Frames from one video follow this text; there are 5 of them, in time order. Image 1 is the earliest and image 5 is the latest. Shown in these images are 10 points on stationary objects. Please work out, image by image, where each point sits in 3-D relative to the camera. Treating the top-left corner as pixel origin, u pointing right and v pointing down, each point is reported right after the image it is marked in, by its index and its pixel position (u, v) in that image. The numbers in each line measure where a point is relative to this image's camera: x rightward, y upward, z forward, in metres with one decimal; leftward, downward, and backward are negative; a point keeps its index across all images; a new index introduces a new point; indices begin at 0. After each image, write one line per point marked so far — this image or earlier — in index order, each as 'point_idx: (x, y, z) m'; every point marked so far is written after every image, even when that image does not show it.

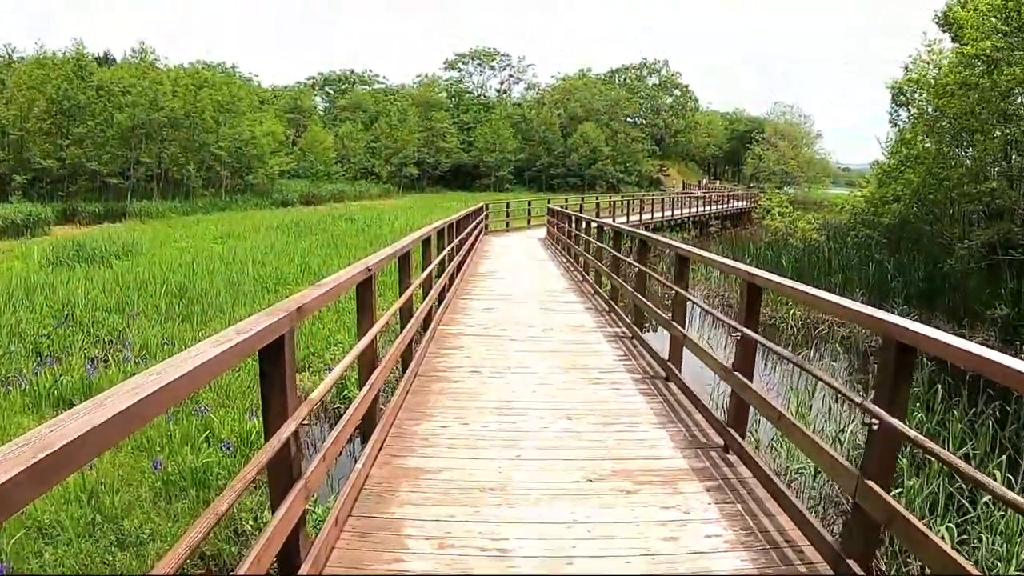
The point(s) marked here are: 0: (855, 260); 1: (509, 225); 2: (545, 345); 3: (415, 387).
0: (+6.7, +0.6, +12.6) m
1: (-0.1, +1.7, +17.8) m
2: (+0.2, -0.4, +4.7) m
3: (-0.6, -0.6, +3.7) m
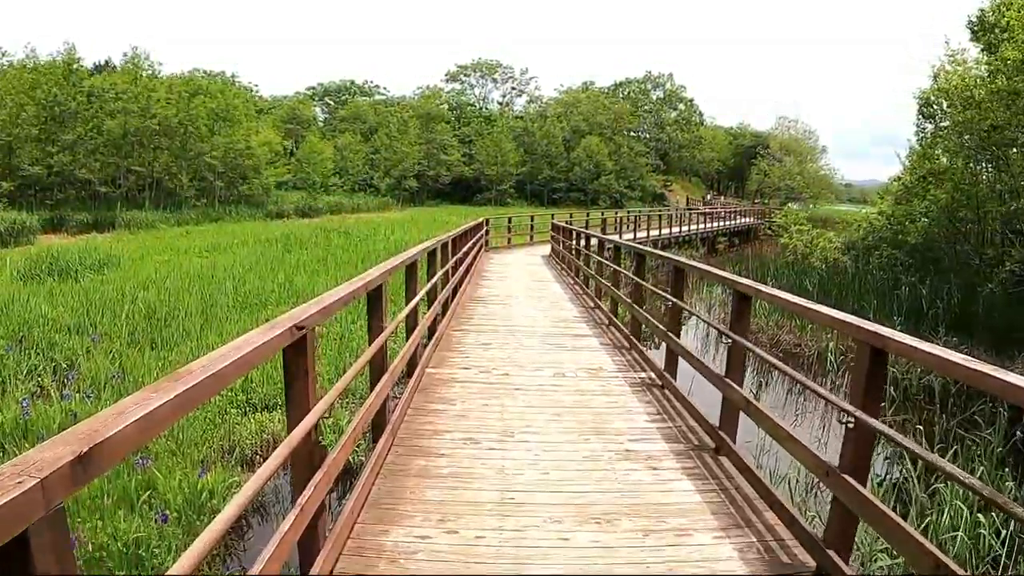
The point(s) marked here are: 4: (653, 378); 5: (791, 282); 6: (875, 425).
0: (+6.7, +0.1, +11.7) m
1: (0.0, +1.3, +17.0) m
2: (+0.3, -0.6, +3.7) m
3: (-0.5, -0.8, +2.8) m
4: (+0.9, -0.6, +4.2) m
5: (+5.2, +0.1, +12.1) m
6: (+1.1, -0.4, +1.9) m
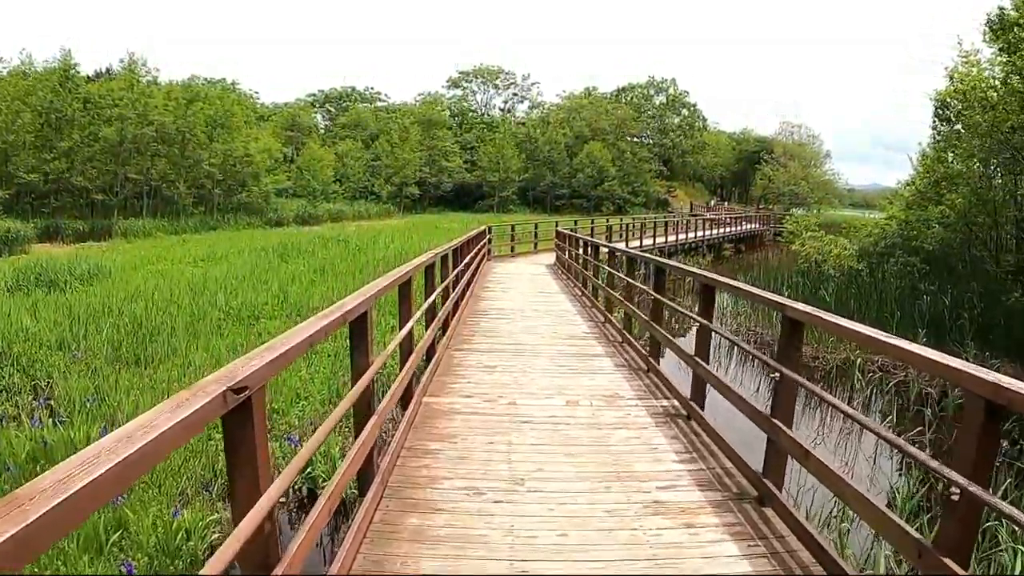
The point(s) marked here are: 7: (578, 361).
0: (+6.8, 0.0, +11.3) m
1: (+0.1, +1.0, +16.5) m
2: (+0.3, -0.7, +3.3) m
3: (-0.5, -0.9, +2.3) m
4: (+0.9, -0.7, +3.7) m
5: (+5.3, -0.1, +11.6) m
6: (+1.1, -0.5, +1.5) m
7: (+0.5, -0.5, +4.8) m
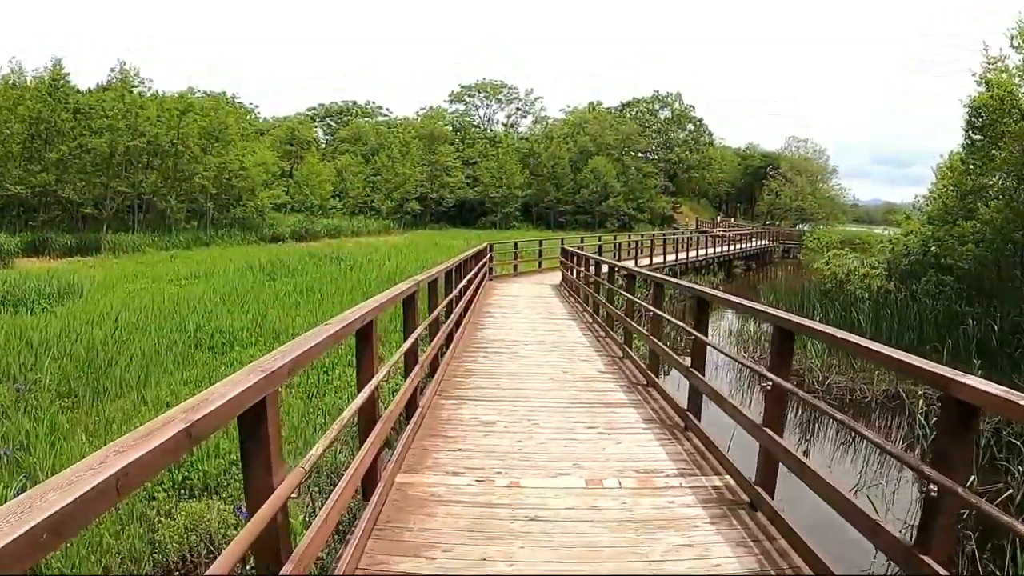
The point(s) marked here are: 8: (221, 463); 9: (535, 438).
0: (+6.8, -0.4, +10.3) m
1: (+0.1, +0.5, +15.6) m
2: (+0.3, -0.9, +2.4) m
3: (-0.5, -1.0, +1.4) m
4: (+1.0, -0.9, +2.8) m
5: (+5.3, -0.4, +10.7) m
6: (+1.1, -0.6, +0.6) m
7: (+0.5, -0.7, +3.8) m
8: (-2.2, -1.3, +4.9) m
9: (+0.1, -0.8, +3.4) m
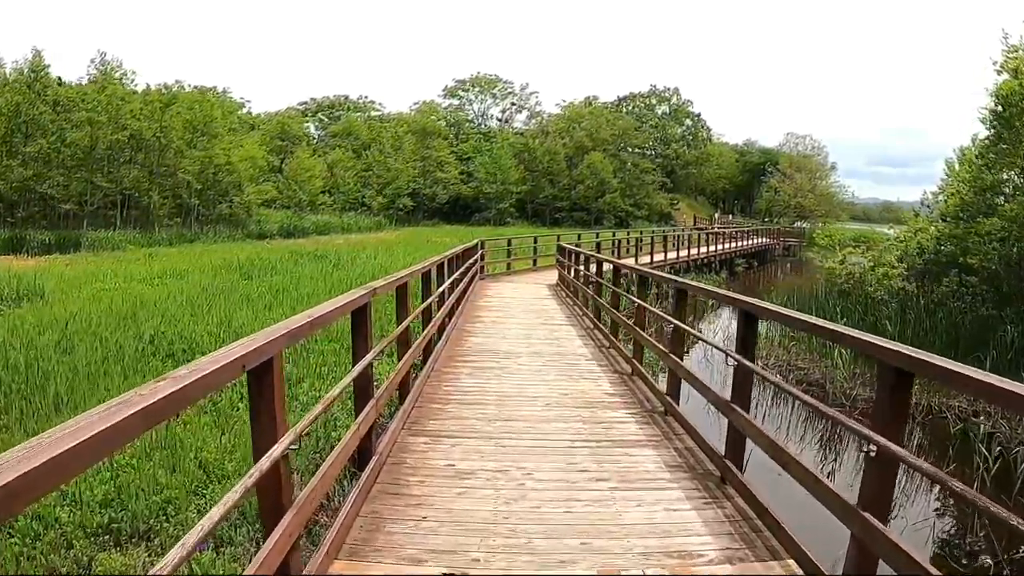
0: (+6.7, -0.4, +9.6) m
1: (0.0, +0.5, +14.8) m
2: (+0.3, -1.0, +1.6) m
3: (-0.5, -1.1, +0.6) m
4: (+0.9, -0.9, +2.0) m
5: (+5.2, -0.4, +9.9) m
6: (+1.1, -0.7, -0.2) m
7: (+0.4, -0.8, +3.0) m
8: (-2.3, -1.4, +4.1) m
9: (+0.1, -0.8, +2.6) m
